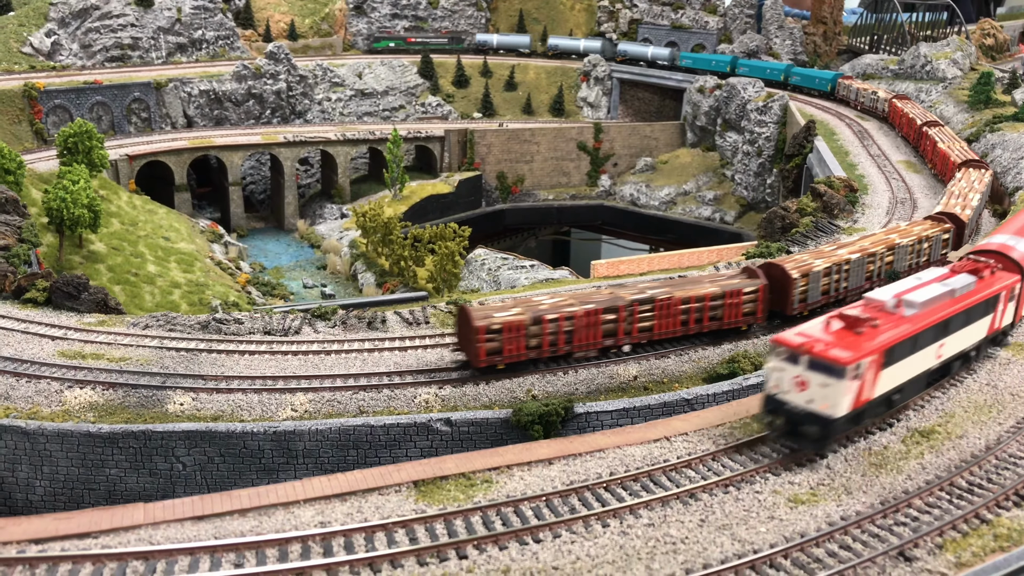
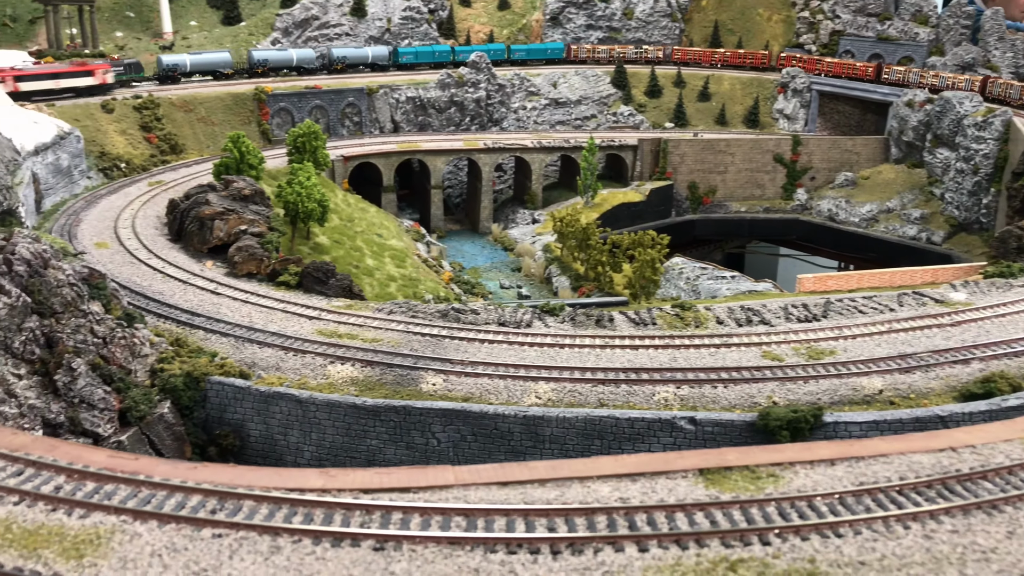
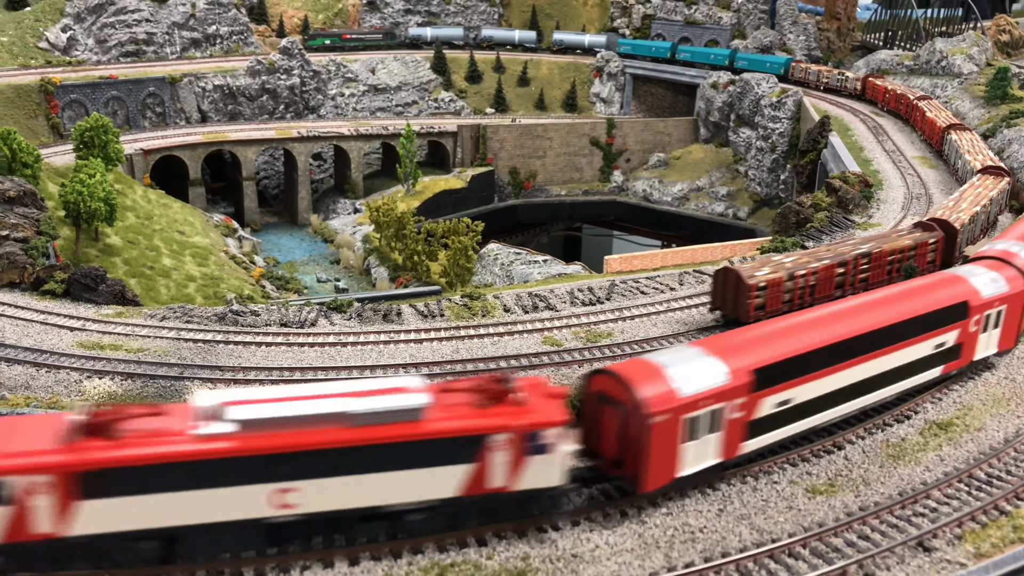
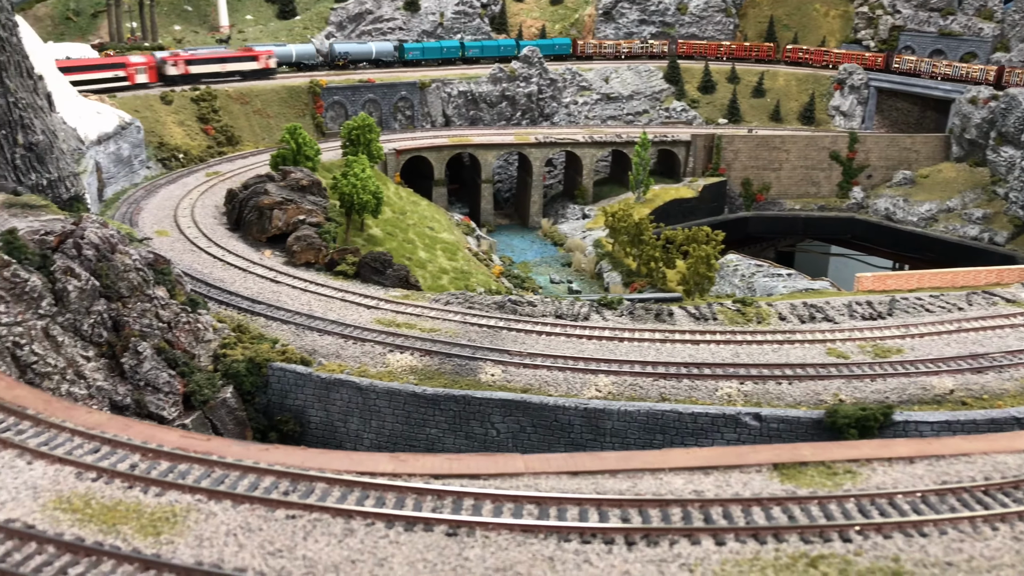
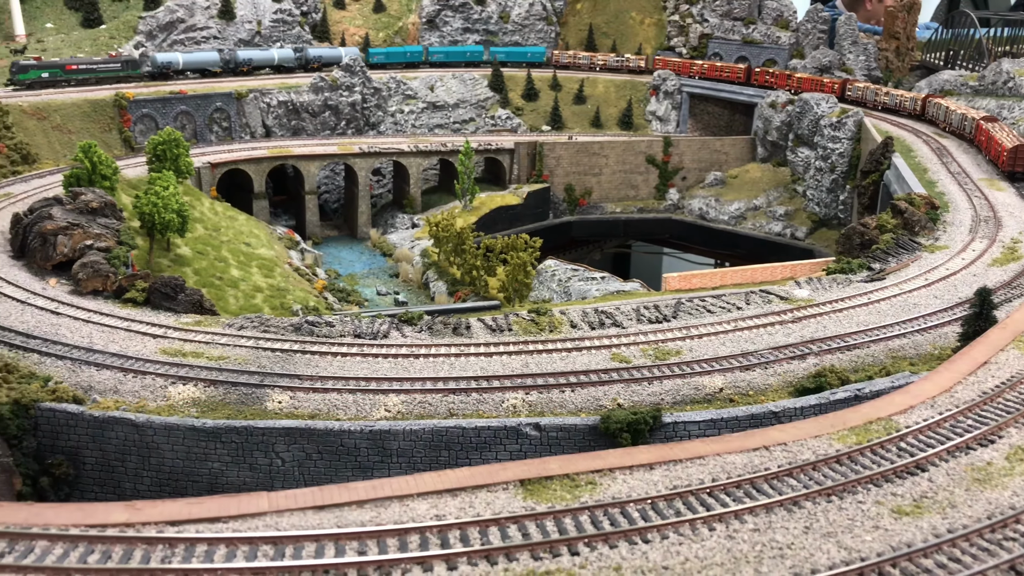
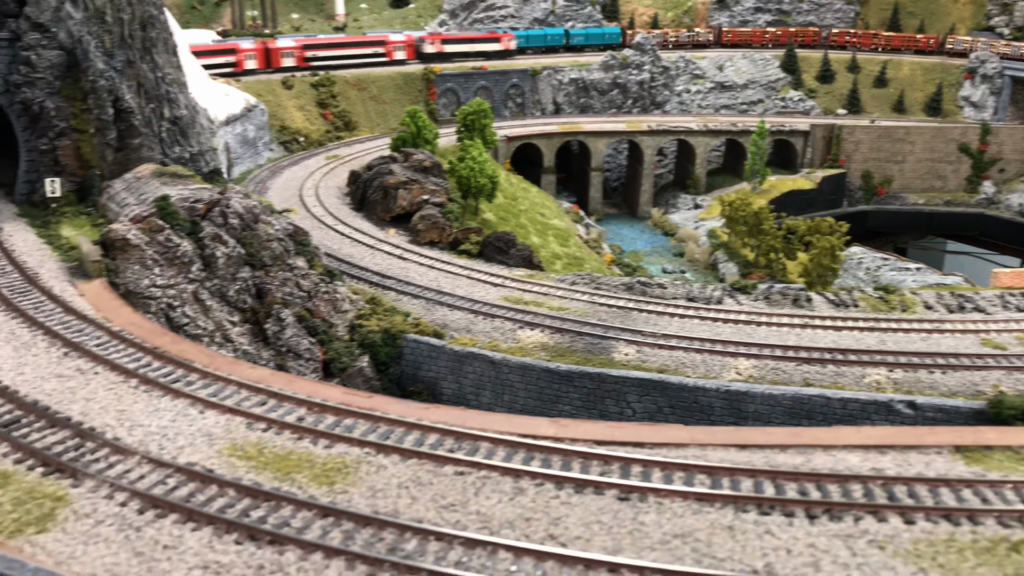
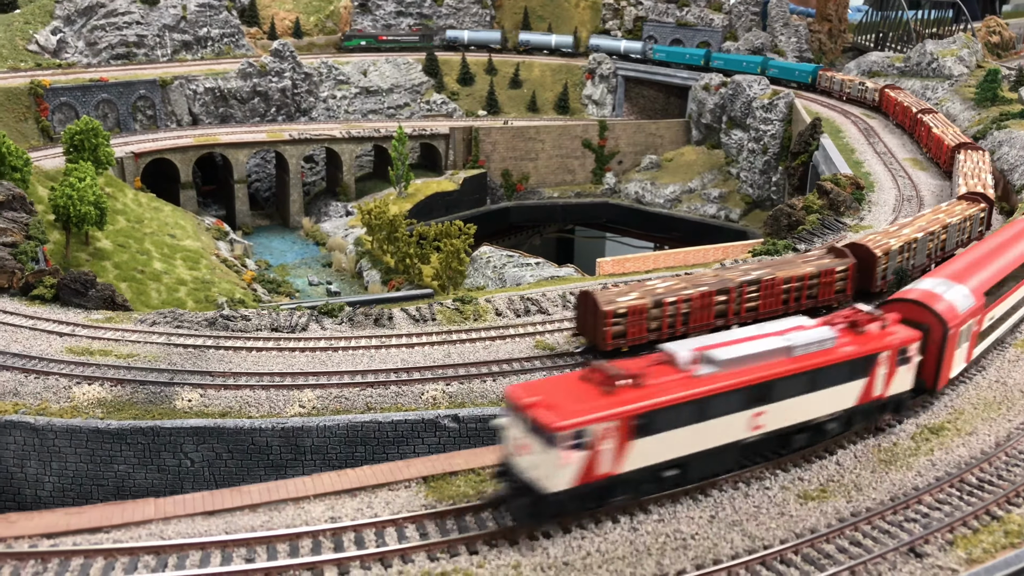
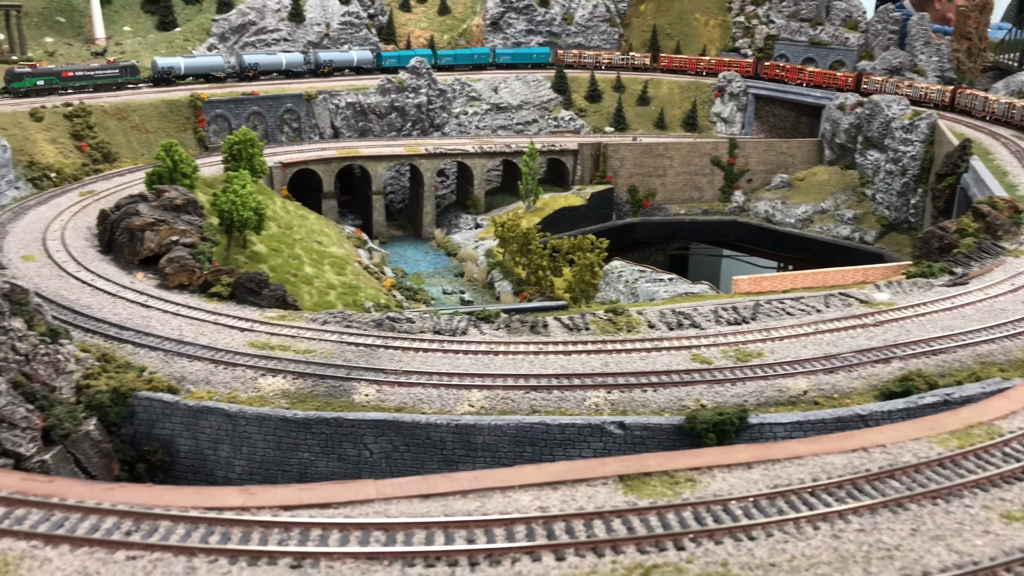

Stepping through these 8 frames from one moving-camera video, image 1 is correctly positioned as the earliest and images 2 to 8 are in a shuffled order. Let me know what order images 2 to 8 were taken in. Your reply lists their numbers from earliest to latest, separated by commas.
7, 3, 5, 8, 2, 4, 6
